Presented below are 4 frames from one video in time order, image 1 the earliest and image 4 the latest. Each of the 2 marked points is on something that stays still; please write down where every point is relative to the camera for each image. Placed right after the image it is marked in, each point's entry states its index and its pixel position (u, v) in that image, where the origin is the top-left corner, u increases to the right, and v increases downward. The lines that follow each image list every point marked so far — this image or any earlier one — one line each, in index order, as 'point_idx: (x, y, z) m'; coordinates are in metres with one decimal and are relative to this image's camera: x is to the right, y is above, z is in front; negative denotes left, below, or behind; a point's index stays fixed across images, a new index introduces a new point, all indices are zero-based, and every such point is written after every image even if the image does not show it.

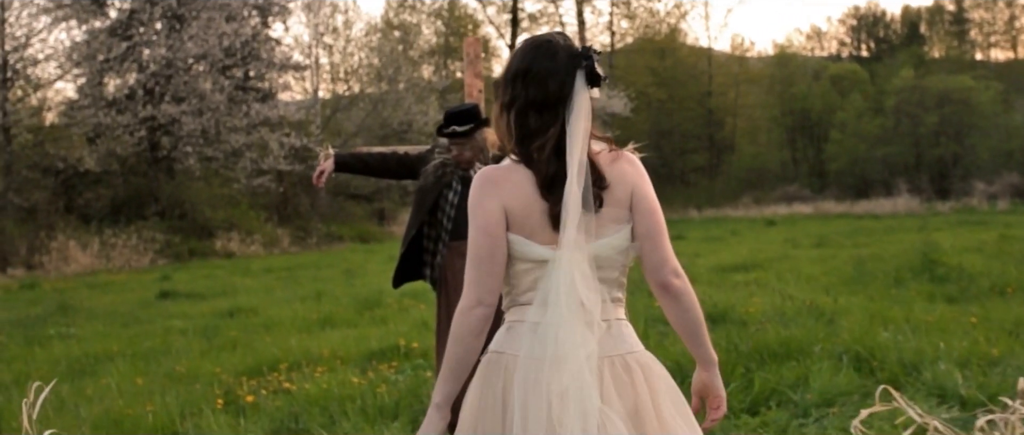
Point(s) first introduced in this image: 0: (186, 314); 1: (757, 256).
0: (-4.0, -1.2, +13.7) m
1: (+3.7, -0.6, +17.0) m
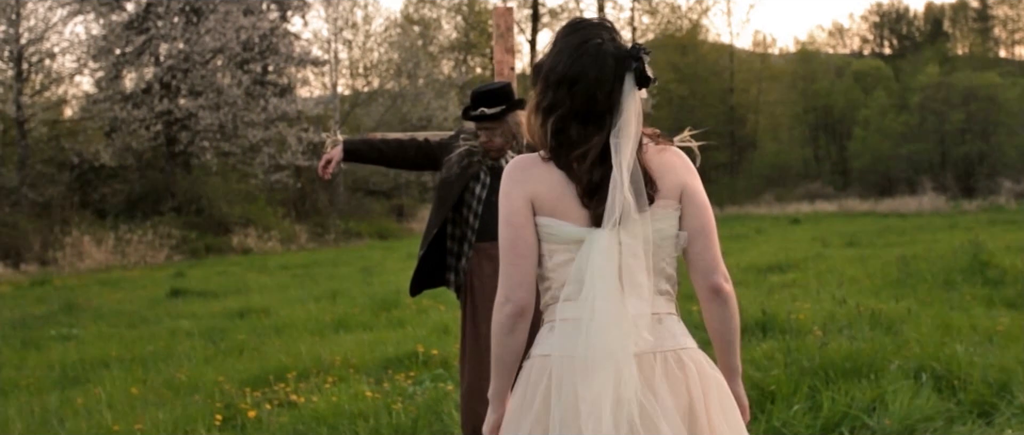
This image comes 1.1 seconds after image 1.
0: (-3.7, -1.1, +13.2) m
1: (+4.1, -0.6, +16.4) m
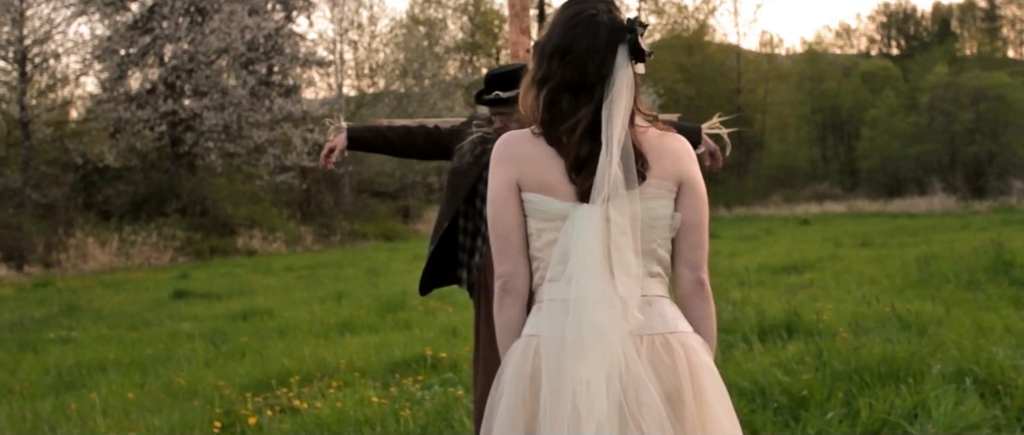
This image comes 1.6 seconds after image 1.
0: (-3.6, -1.1, +13.0) m
1: (+4.2, -0.5, +16.2) m
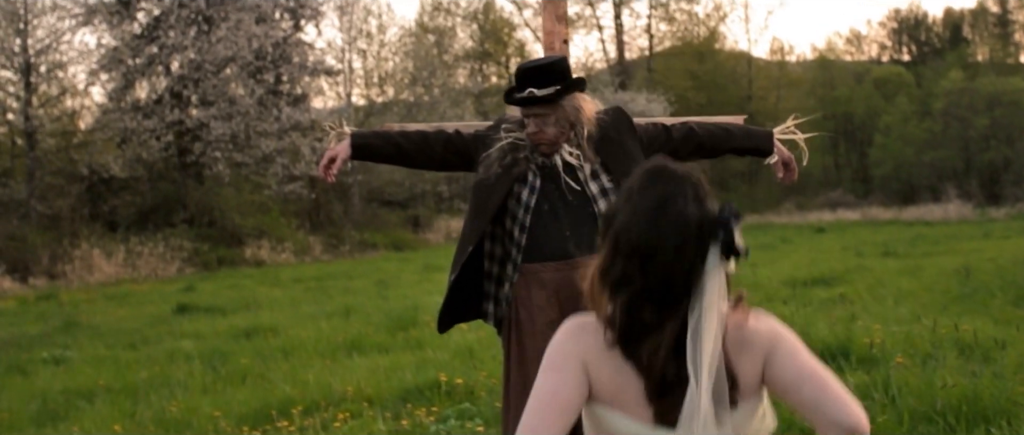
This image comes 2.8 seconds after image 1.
0: (-3.5, -1.3, +12.5) m
1: (+4.4, -0.7, +15.6) m
